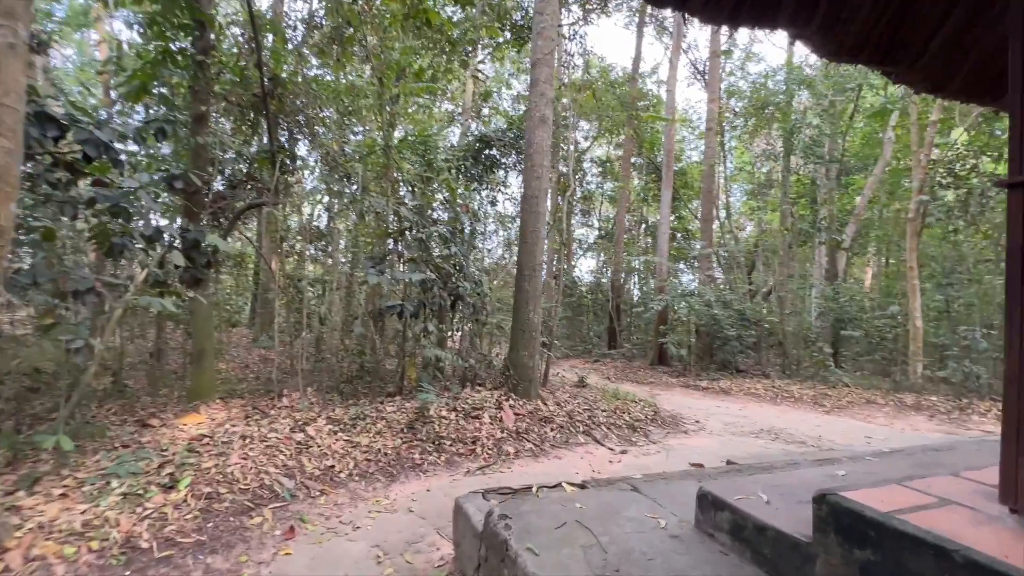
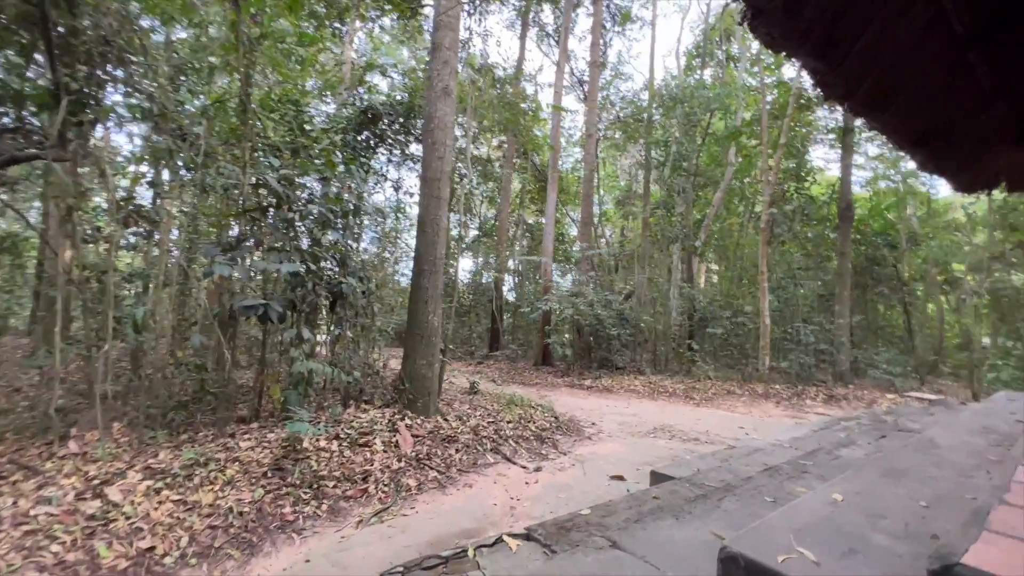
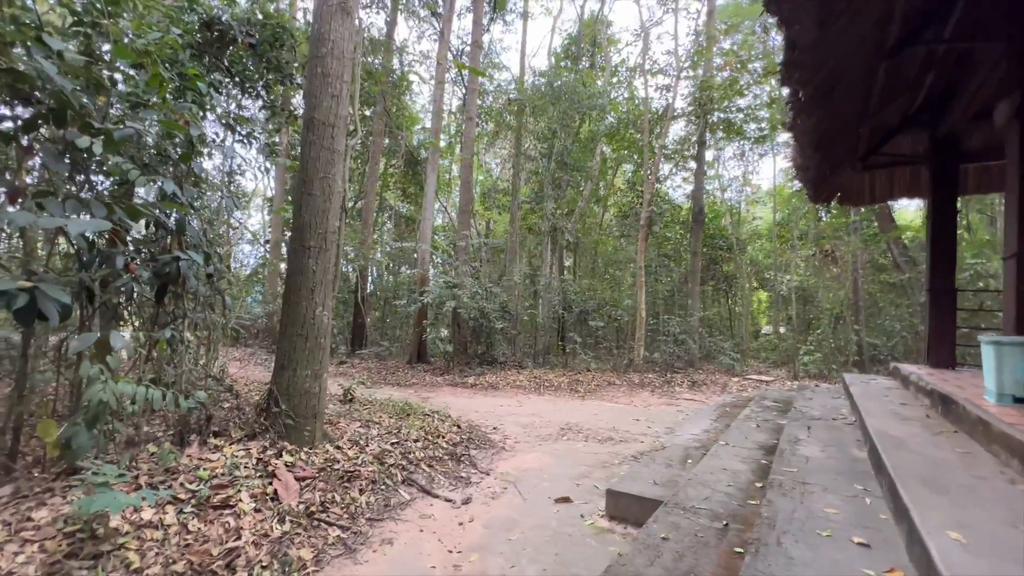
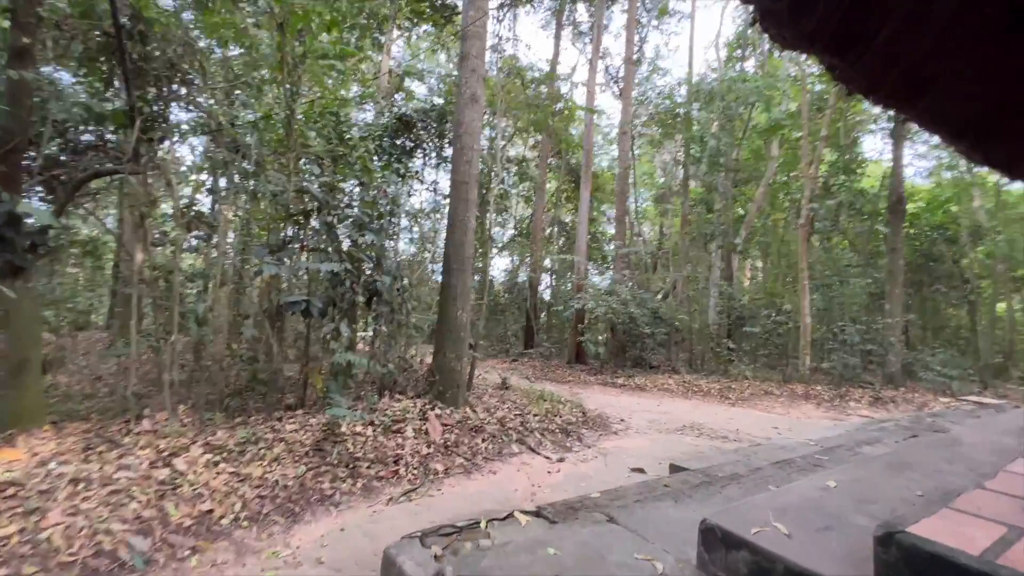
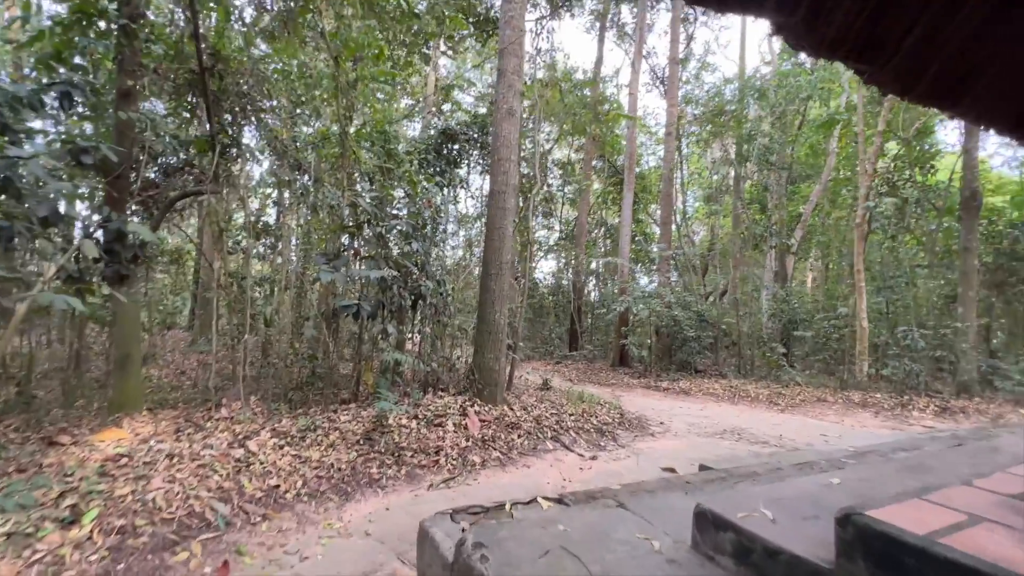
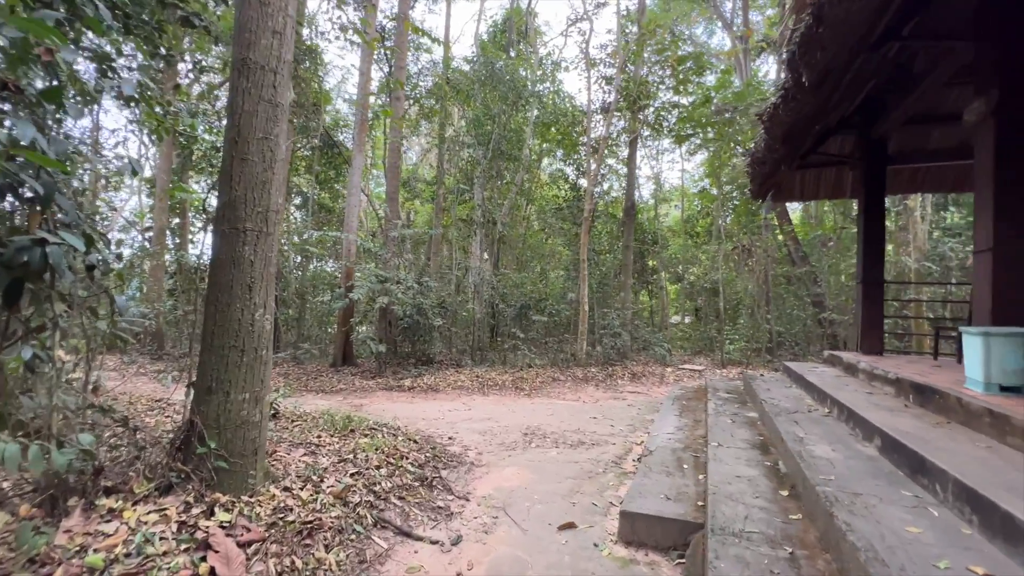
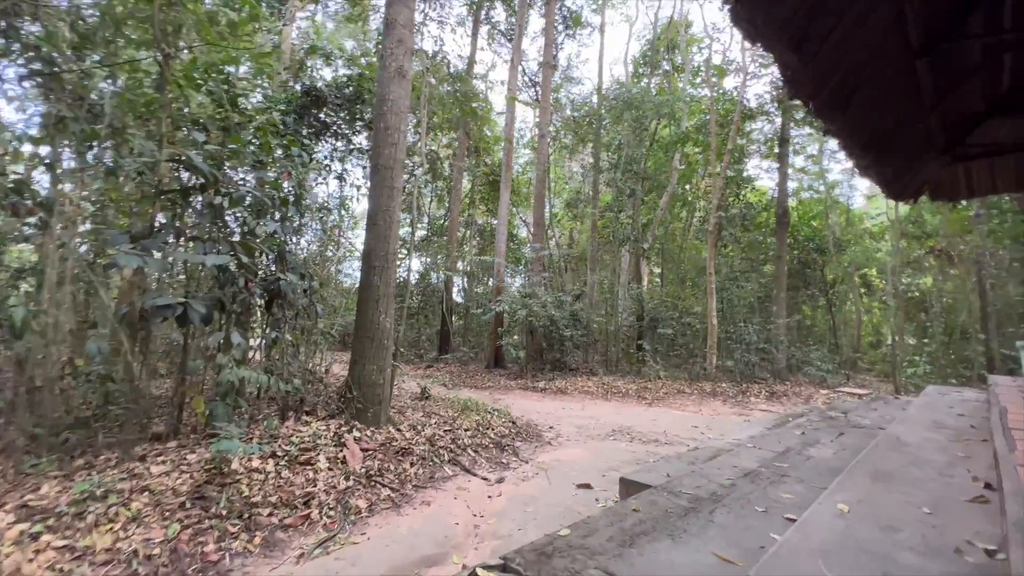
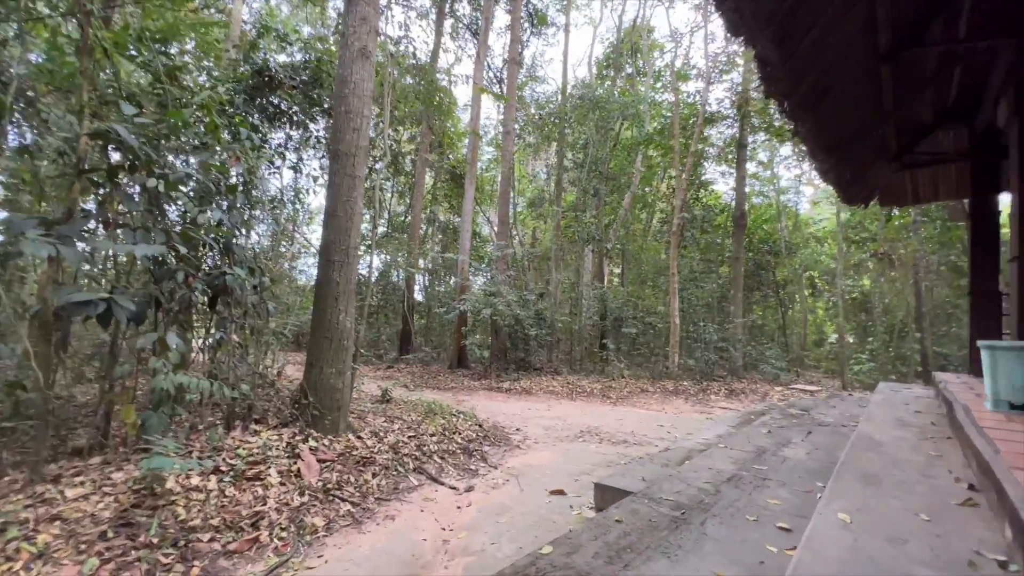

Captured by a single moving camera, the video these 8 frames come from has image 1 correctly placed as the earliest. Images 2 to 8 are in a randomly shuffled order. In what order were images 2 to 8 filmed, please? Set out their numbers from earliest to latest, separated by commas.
5, 4, 2, 7, 8, 3, 6
